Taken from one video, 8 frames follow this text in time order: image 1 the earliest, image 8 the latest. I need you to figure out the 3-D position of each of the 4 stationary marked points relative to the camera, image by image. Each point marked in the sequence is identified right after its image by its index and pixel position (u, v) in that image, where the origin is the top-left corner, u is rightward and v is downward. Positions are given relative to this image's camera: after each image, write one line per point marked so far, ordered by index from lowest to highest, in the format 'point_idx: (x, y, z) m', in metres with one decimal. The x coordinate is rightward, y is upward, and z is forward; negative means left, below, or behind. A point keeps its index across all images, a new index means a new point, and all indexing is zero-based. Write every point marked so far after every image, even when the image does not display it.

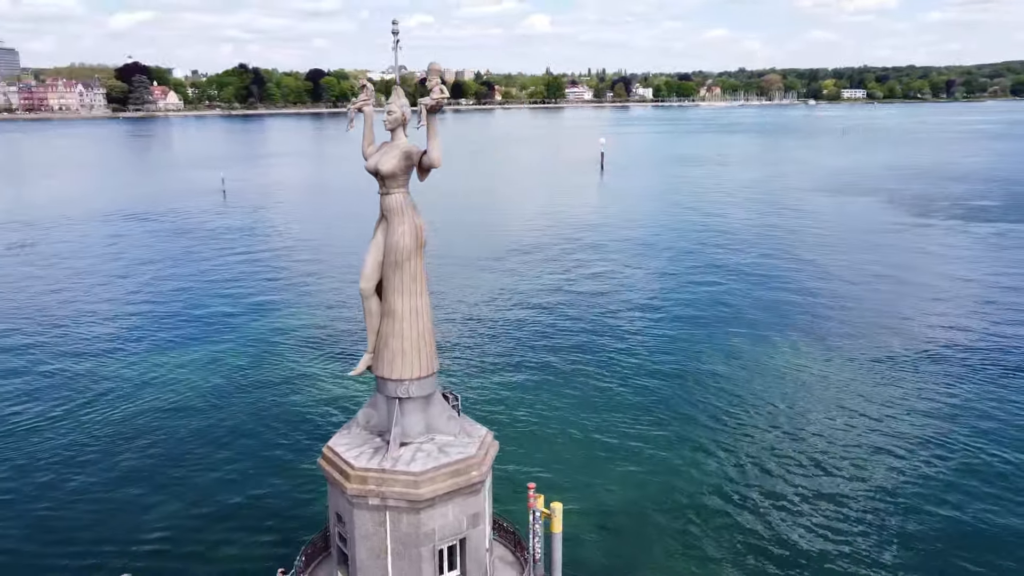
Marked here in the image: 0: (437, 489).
0: (-1.4, -3.6, +14.1) m
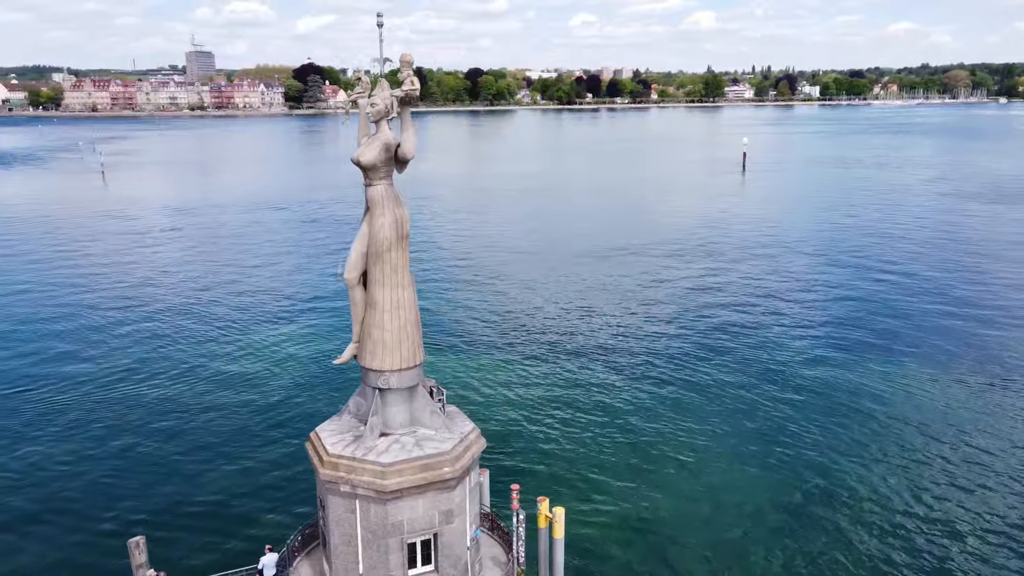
0: (-2.0, -3.5, +14.1) m
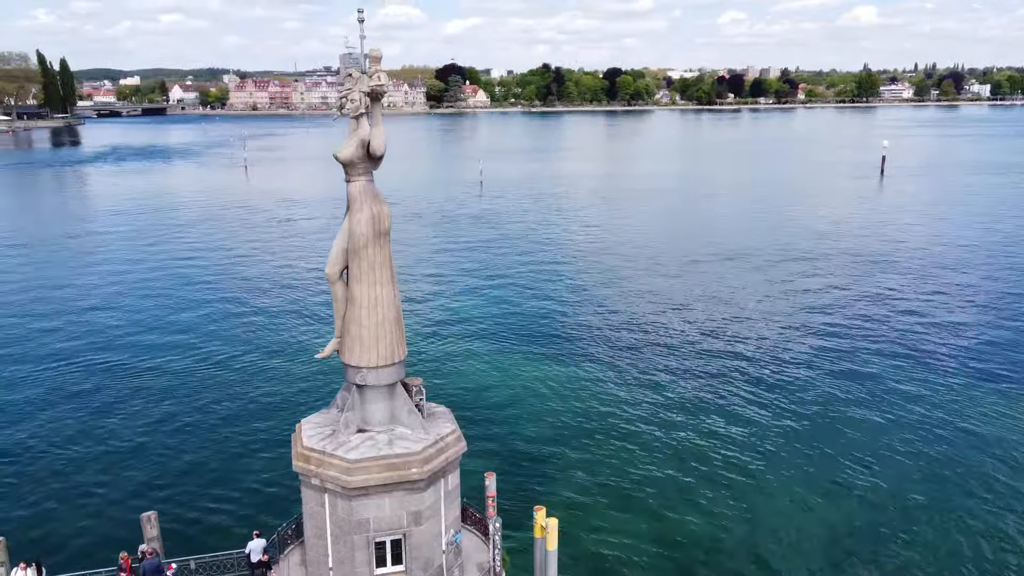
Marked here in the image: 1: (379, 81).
0: (-2.6, -3.5, +14.1) m
1: (-2.3, +3.5, +13.1) m
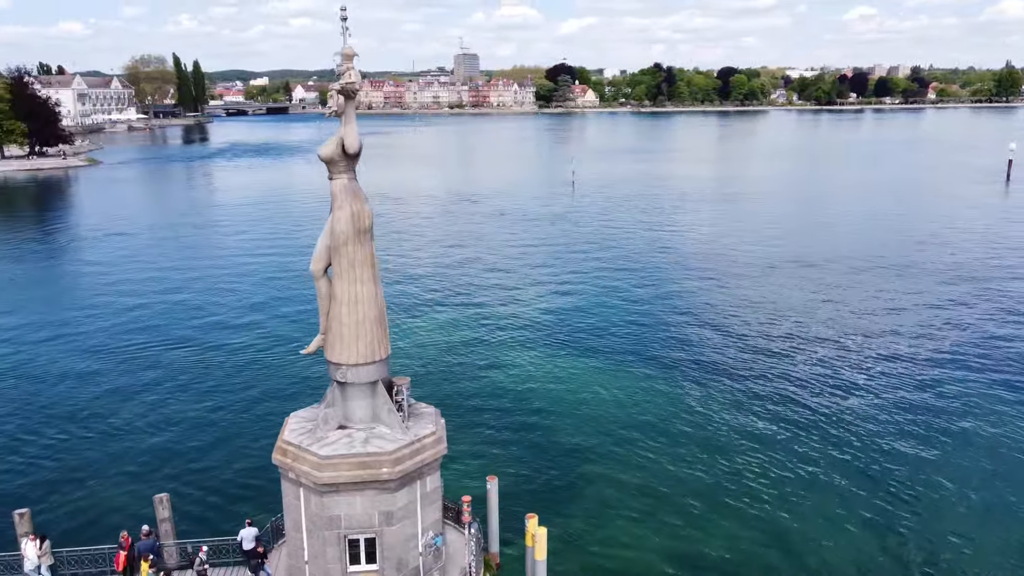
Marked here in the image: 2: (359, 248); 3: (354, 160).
0: (-3.1, -3.4, +14.1) m
1: (-2.7, +3.5, +13.1) m
2: (-2.9, +0.8, +14.5) m
3: (-2.9, +2.4, +14.3) m
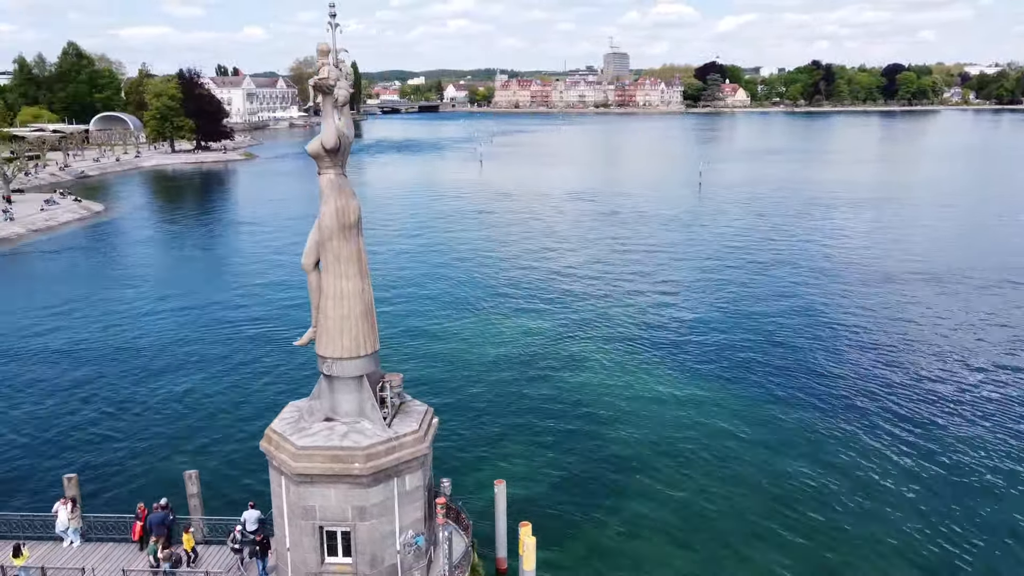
0: (-3.7, -3.3, +14.3) m
1: (-3.2, +3.6, +13.2) m
2: (-3.1, +0.9, +14.6) m
3: (-3.2, +2.5, +14.4) m
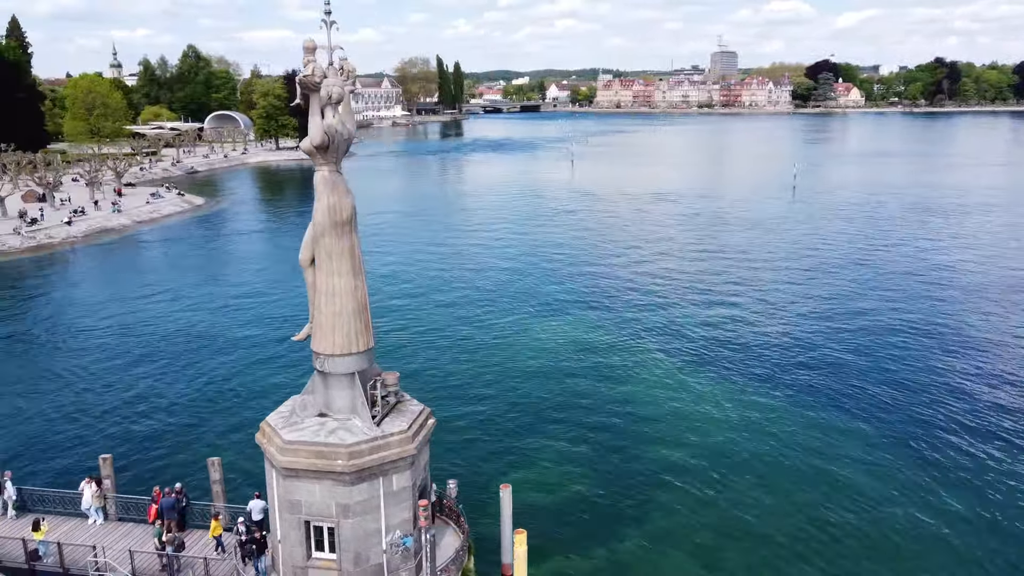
0: (-4.0, -3.2, +14.3) m
1: (-3.4, +3.7, +13.2) m
2: (-3.3, +0.9, +14.6) m
3: (-3.3, +2.5, +14.4) m
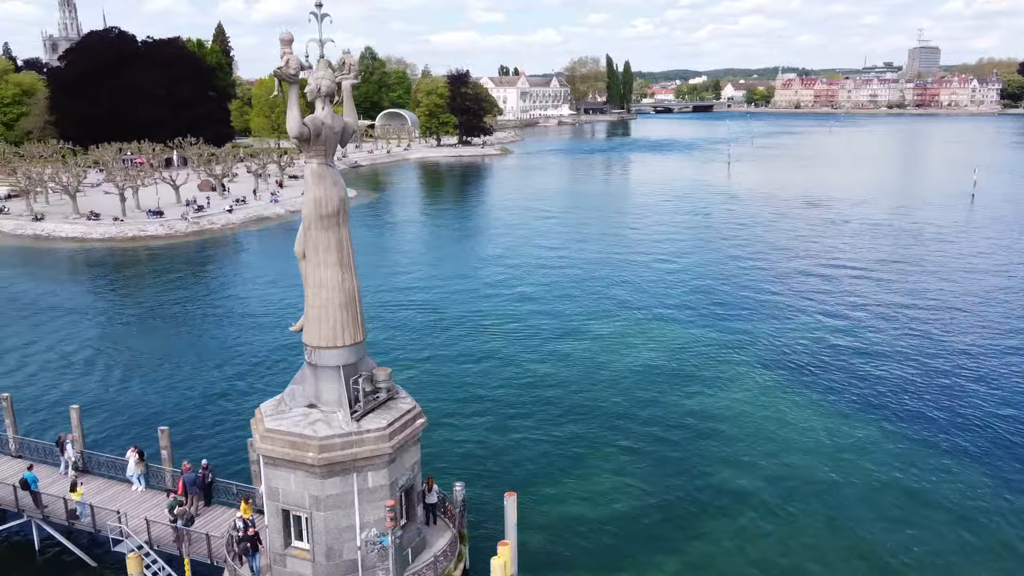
0: (-4.4, -3.0, +14.5) m
1: (-3.8, +3.8, +13.3) m
2: (-3.6, +1.1, +14.6) m
3: (-3.5, +2.7, +14.4) m
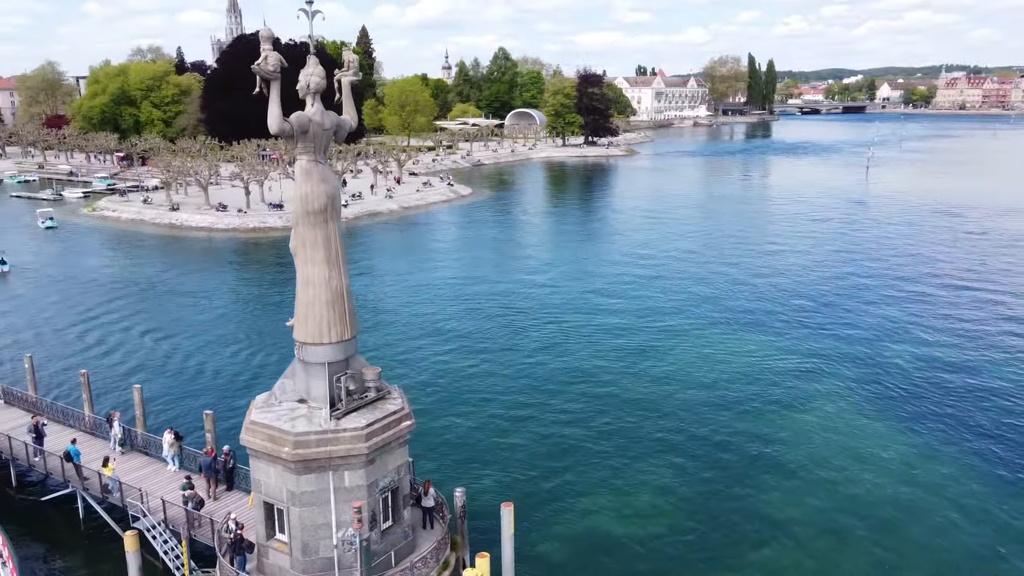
0: (-4.9, -2.9, +14.7) m
1: (-4.1, +3.9, +13.3) m
2: (-3.8, +1.1, +14.7) m
3: (-3.7, +2.7, +14.4) m
